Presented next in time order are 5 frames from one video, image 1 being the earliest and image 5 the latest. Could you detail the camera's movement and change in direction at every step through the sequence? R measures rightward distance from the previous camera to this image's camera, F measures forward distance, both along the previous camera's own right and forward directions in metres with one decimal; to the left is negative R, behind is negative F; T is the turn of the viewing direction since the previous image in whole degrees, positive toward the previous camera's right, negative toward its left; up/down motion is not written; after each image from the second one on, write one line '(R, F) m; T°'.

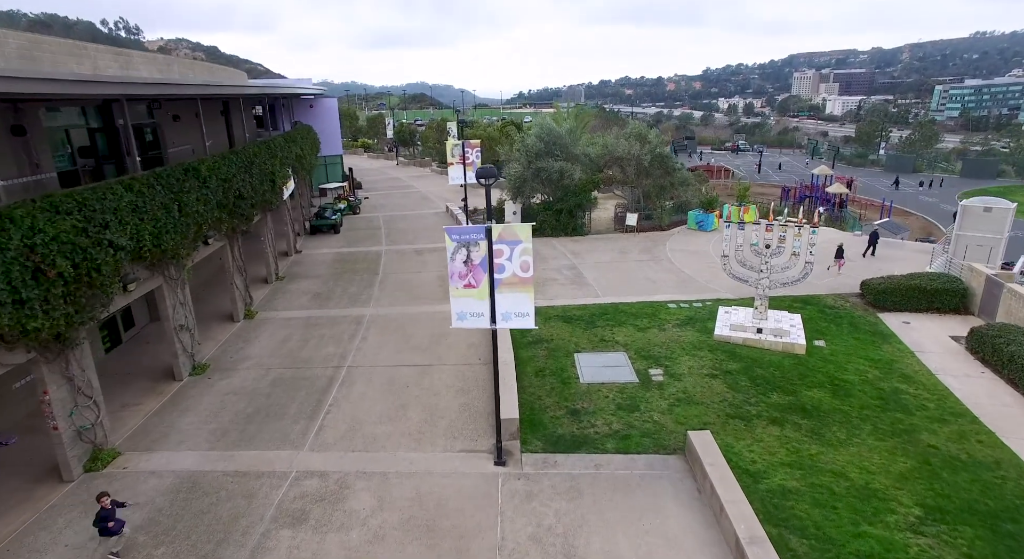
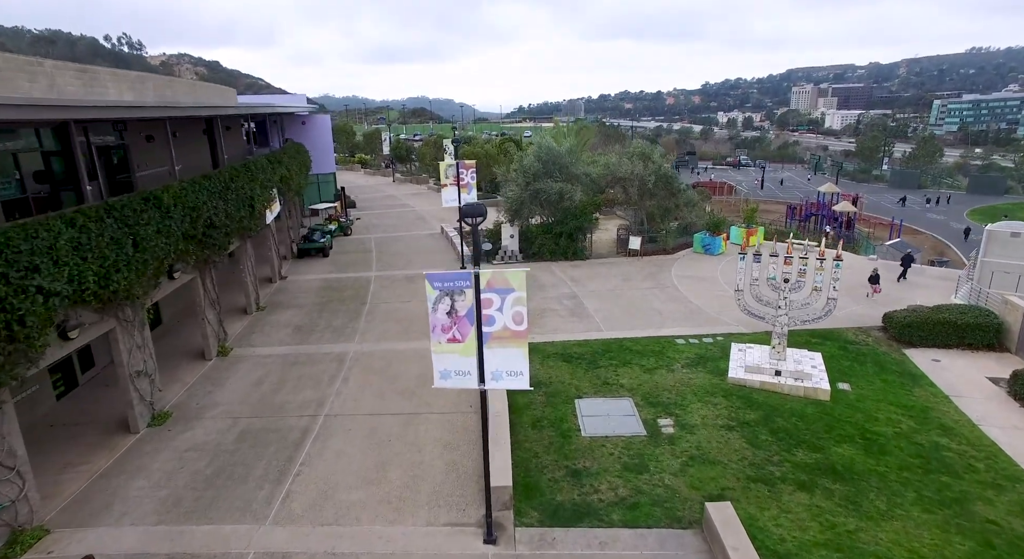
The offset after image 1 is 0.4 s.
(+0.1, +1.1) m; 0°
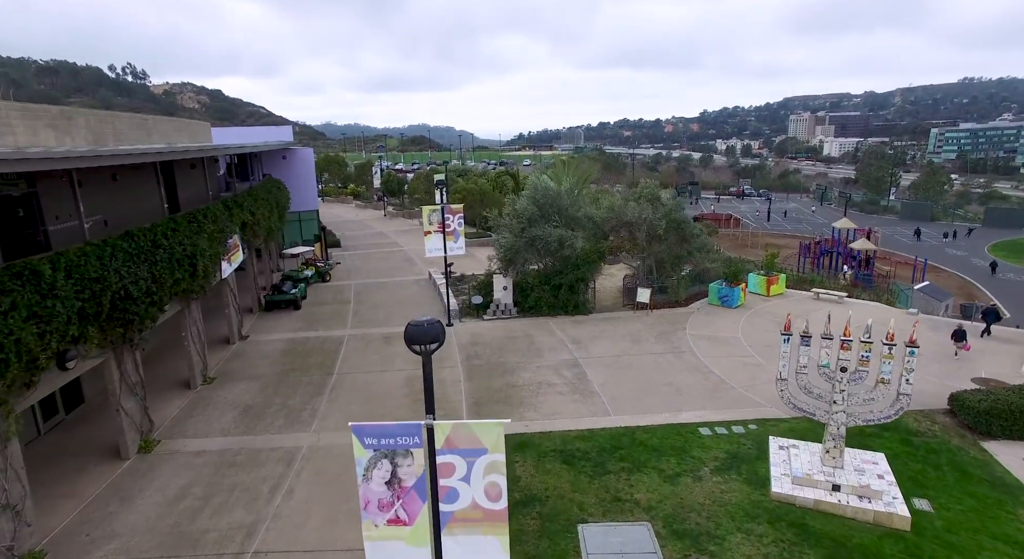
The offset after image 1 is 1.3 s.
(+0.2, +2.3) m; 0°
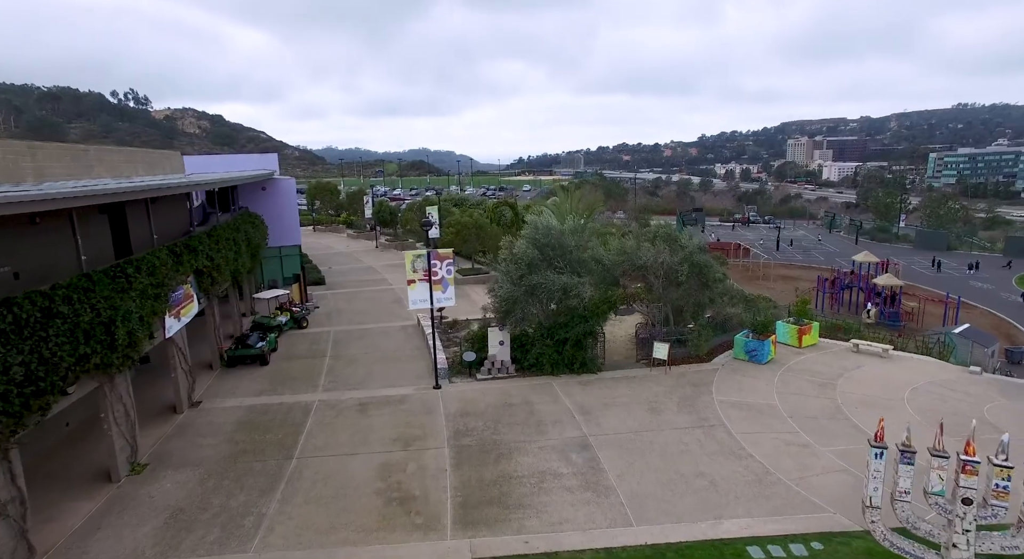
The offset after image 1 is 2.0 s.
(+0.1, +2.3) m; 0°
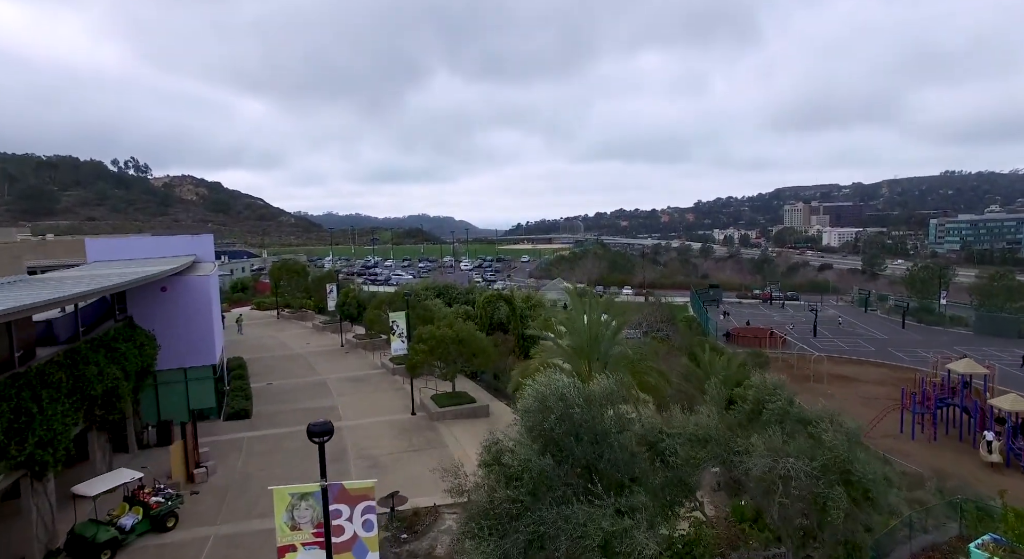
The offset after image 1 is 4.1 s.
(+0.1, +7.3) m; 0°
